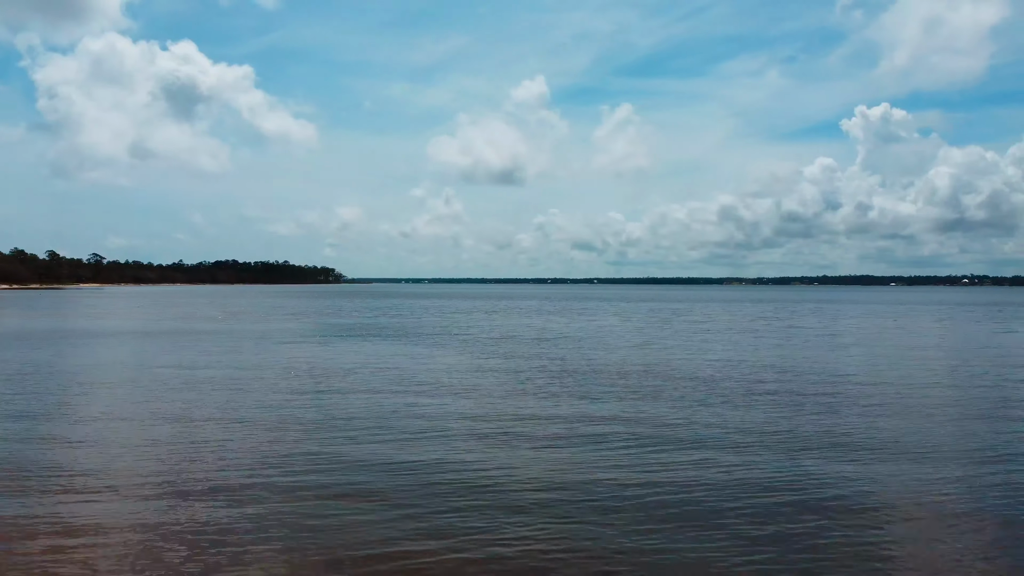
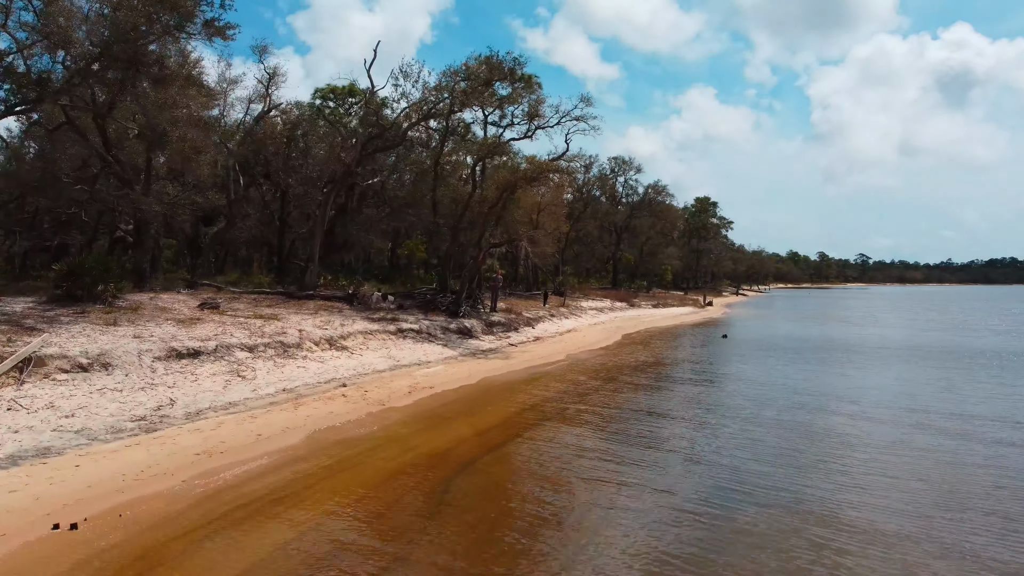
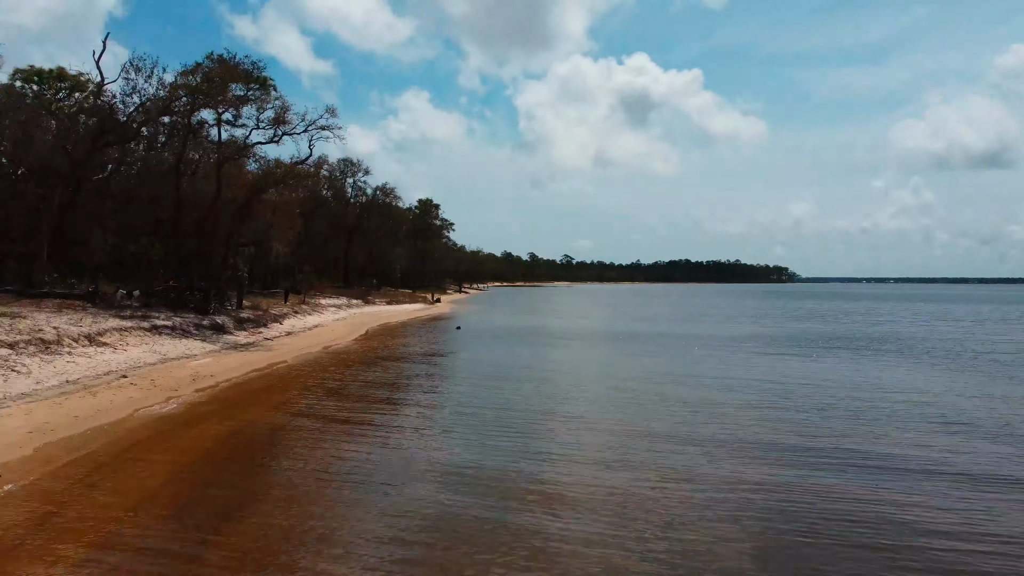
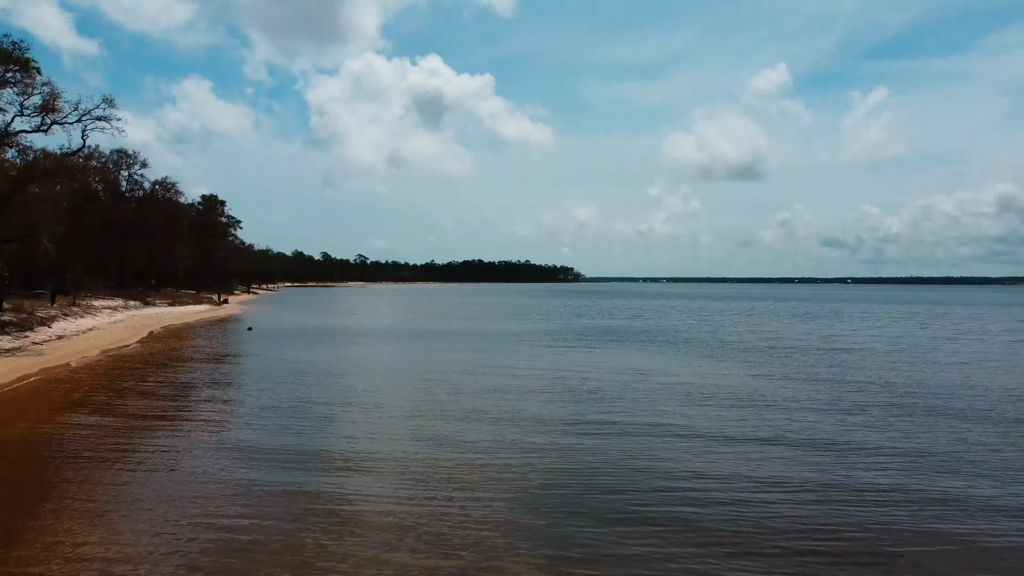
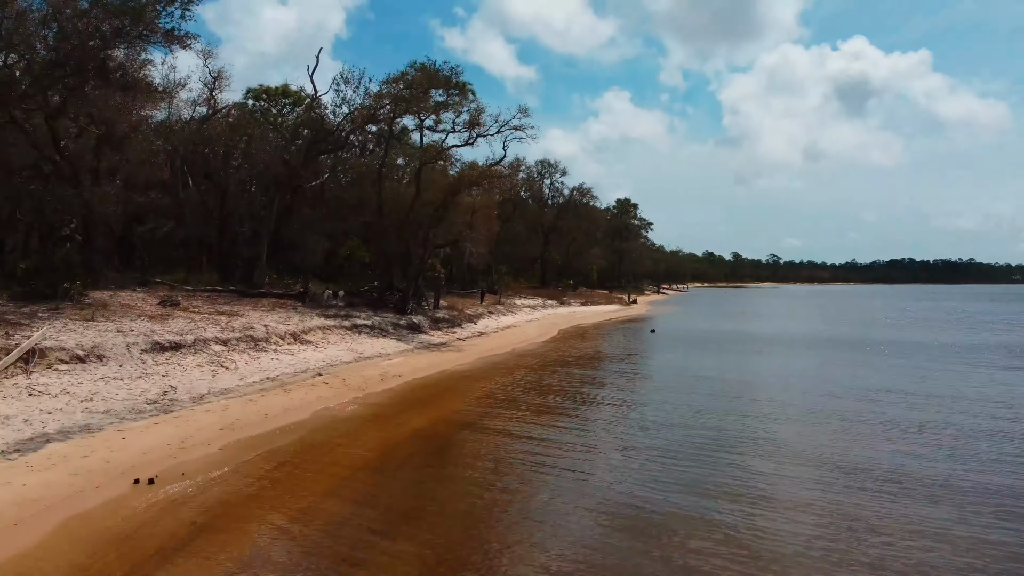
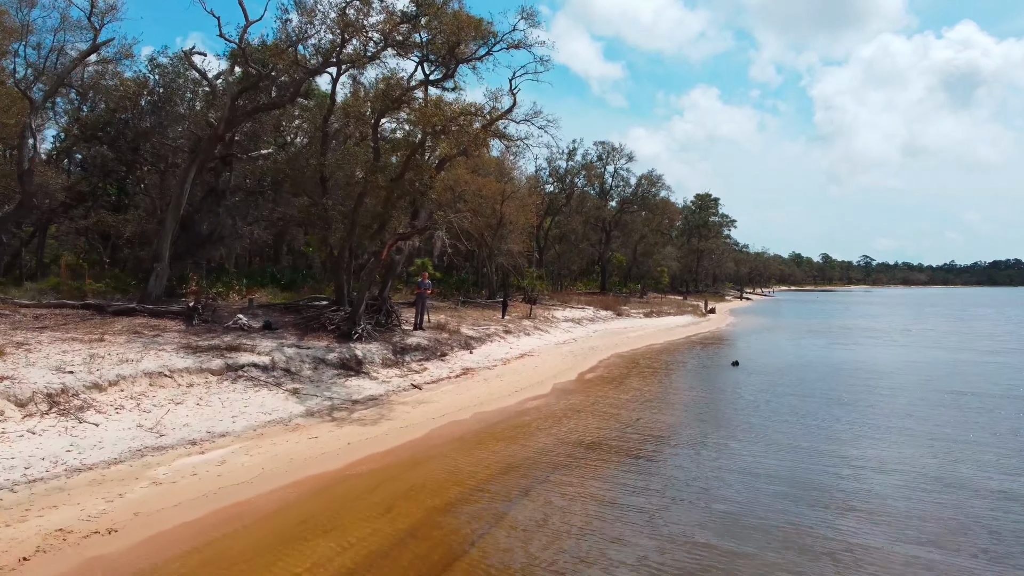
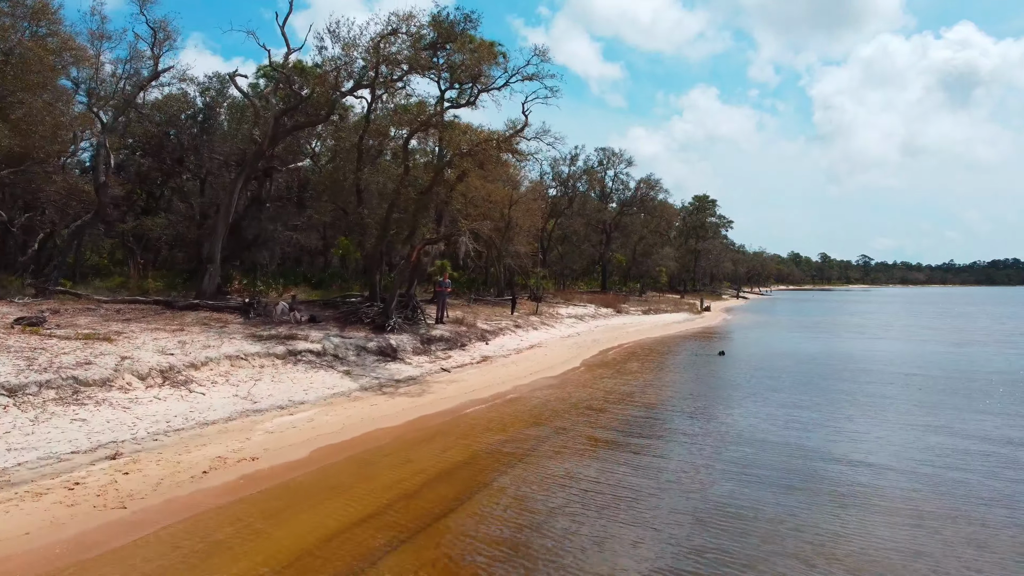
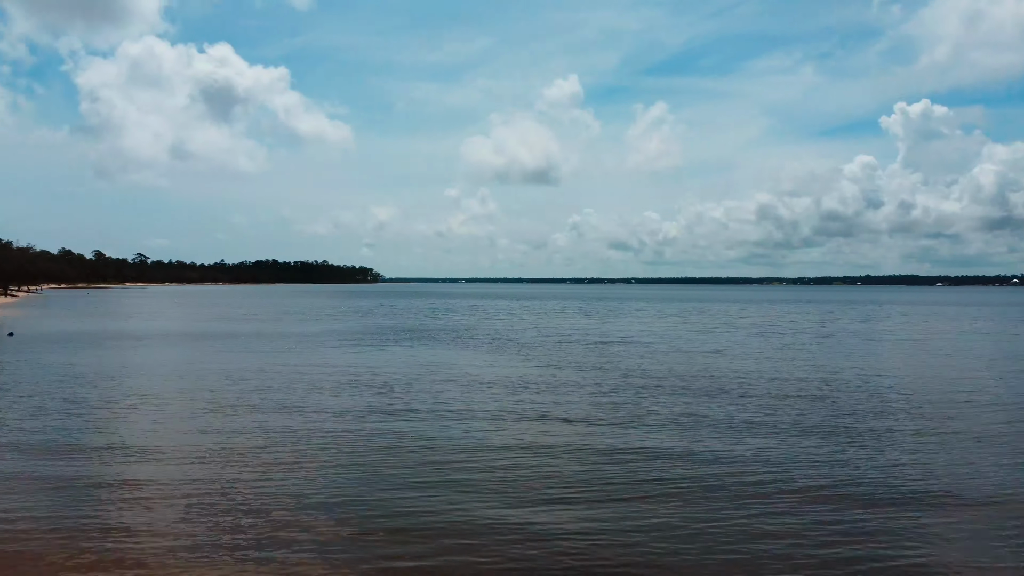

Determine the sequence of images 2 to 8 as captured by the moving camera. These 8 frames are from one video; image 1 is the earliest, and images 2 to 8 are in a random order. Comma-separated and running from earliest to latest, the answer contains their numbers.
8, 4, 3, 5, 2, 7, 6
